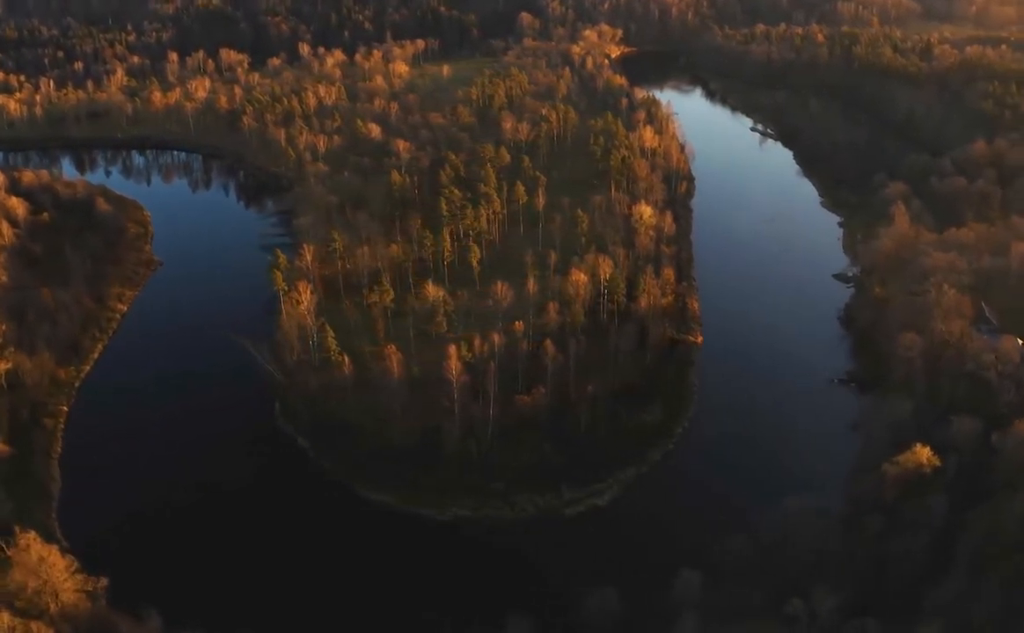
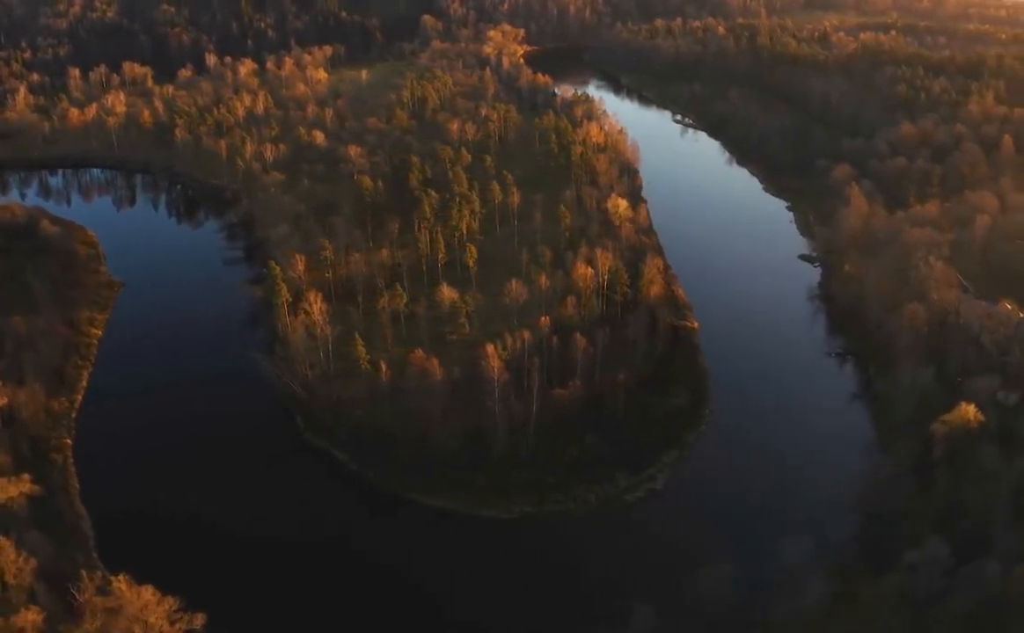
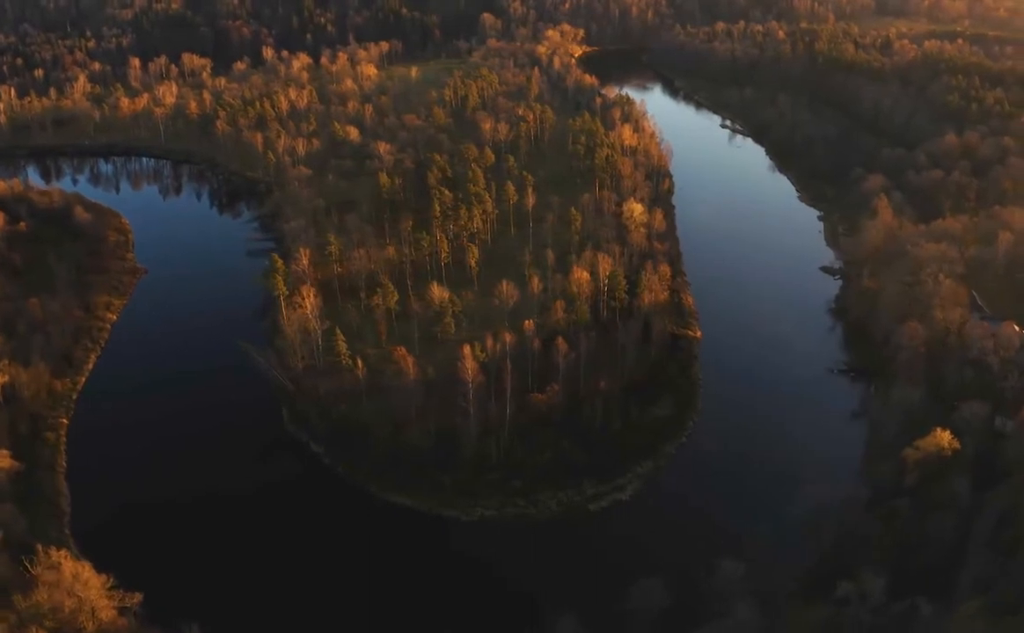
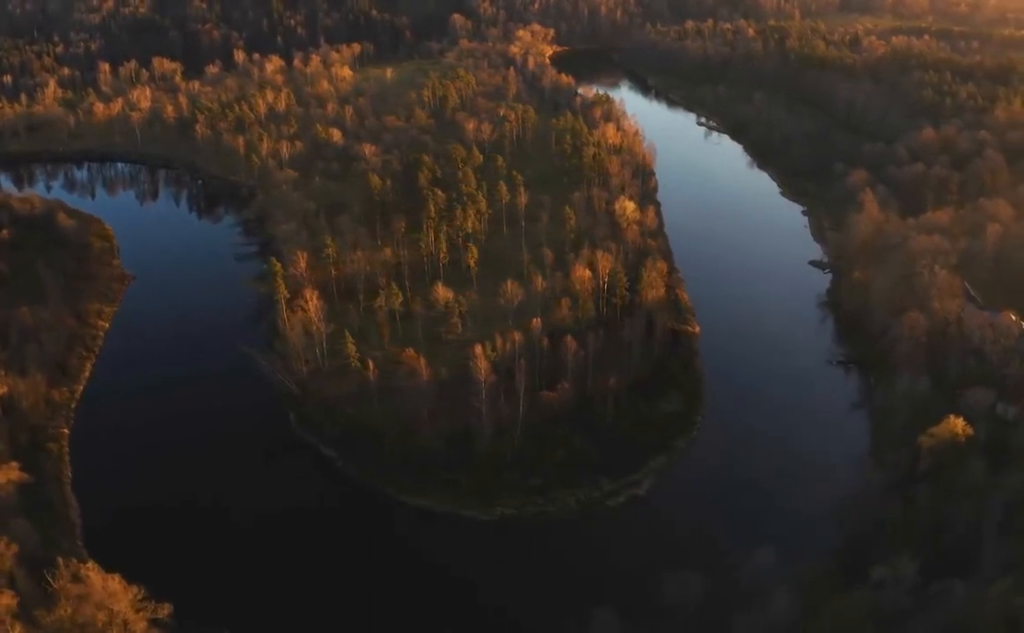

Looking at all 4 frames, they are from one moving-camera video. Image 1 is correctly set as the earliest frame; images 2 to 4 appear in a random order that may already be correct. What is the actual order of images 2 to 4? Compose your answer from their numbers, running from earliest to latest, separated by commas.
3, 4, 2
